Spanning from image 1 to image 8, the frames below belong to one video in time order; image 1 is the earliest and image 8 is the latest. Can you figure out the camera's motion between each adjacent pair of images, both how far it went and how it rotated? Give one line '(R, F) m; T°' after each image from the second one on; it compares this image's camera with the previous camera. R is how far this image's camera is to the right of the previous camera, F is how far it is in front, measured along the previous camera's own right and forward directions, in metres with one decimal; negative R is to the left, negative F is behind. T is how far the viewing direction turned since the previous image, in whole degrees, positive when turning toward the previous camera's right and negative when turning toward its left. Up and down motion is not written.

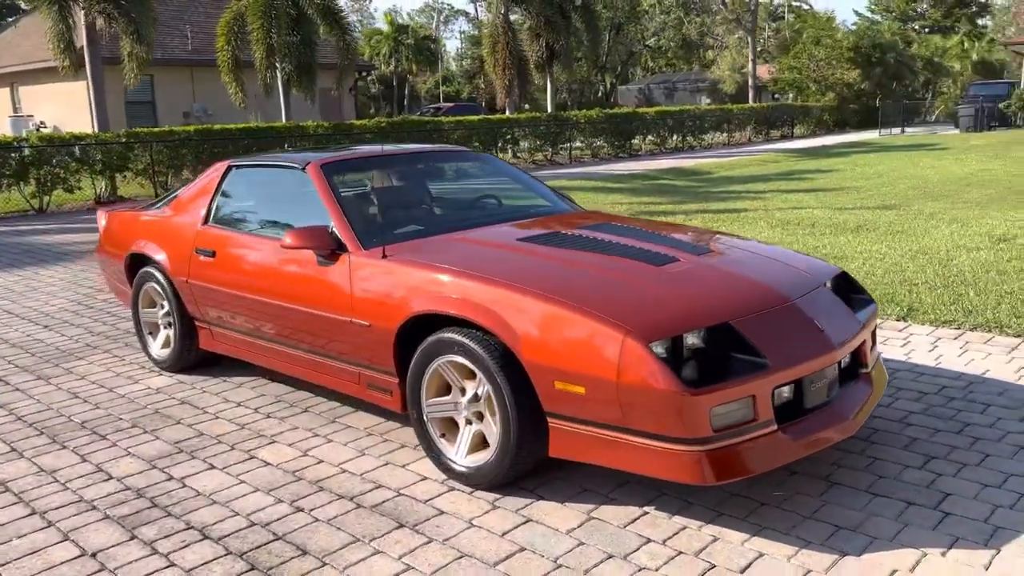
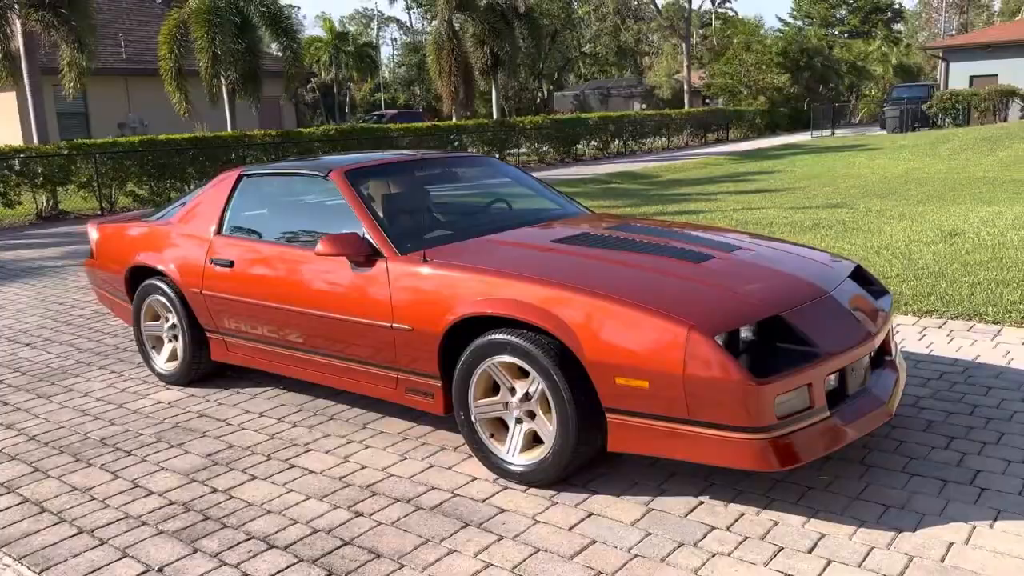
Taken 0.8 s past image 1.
(-0.5, -0.1) m; +4°
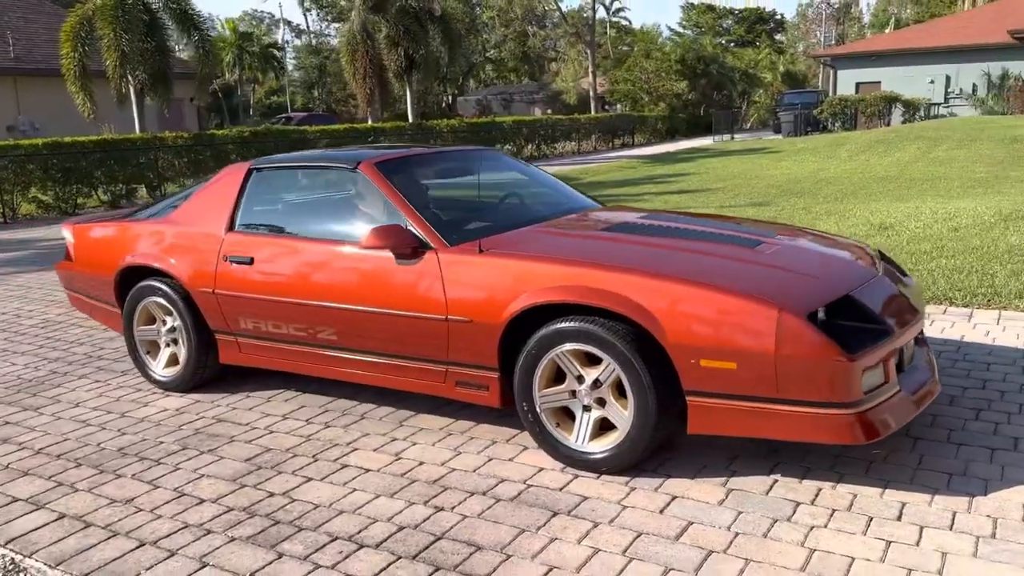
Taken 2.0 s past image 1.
(-0.7, +0.1) m; +7°
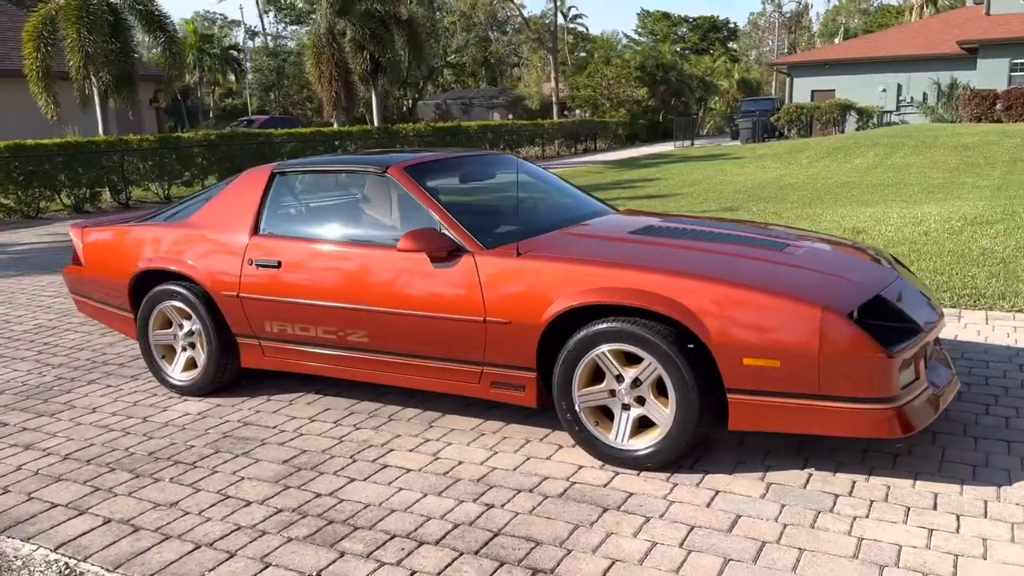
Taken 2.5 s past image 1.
(-0.4, -0.1) m; +3°
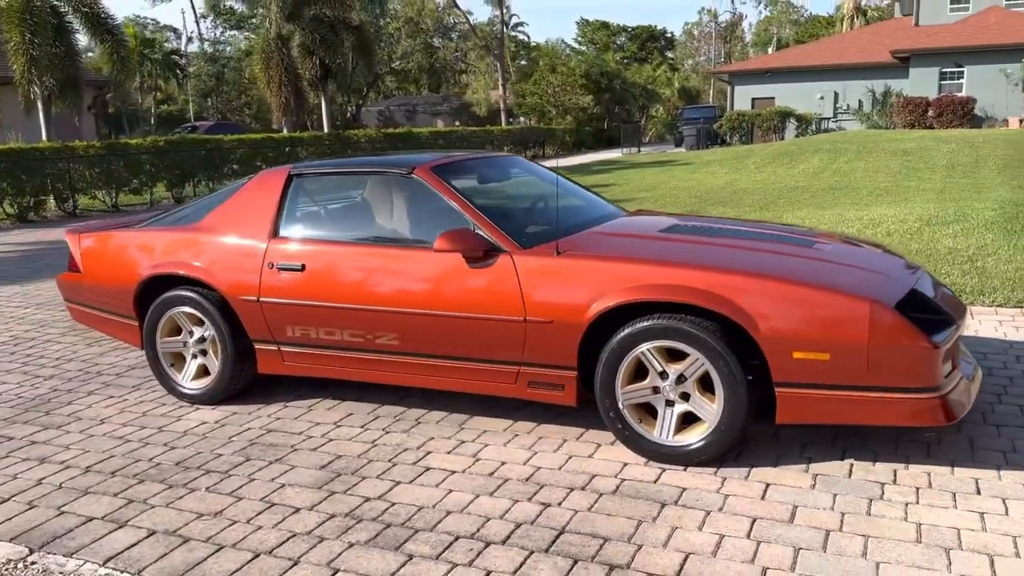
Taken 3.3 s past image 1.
(-0.5, 0.0) m; +4°
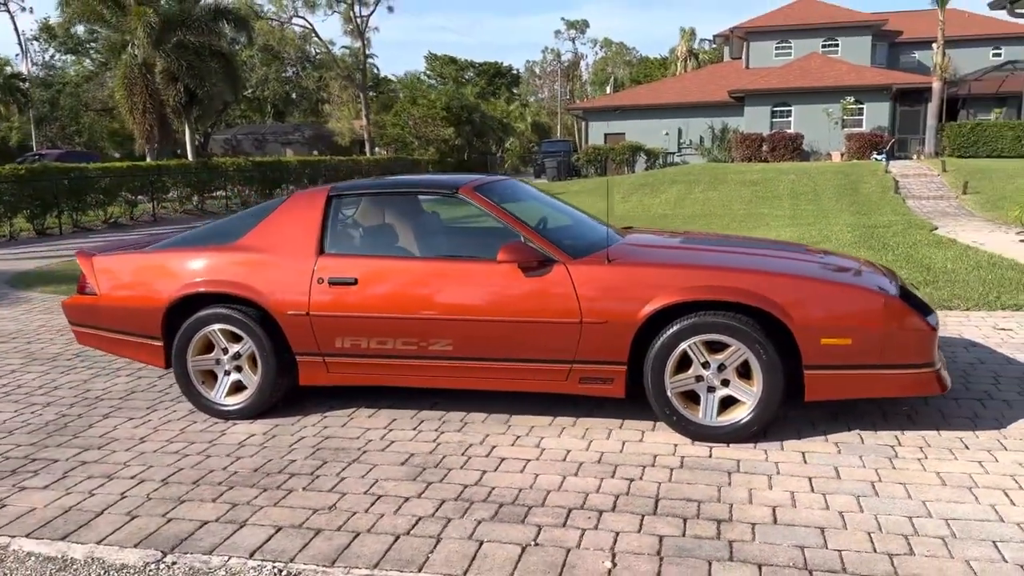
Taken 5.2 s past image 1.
(-1.1, -0.4) m; +10°
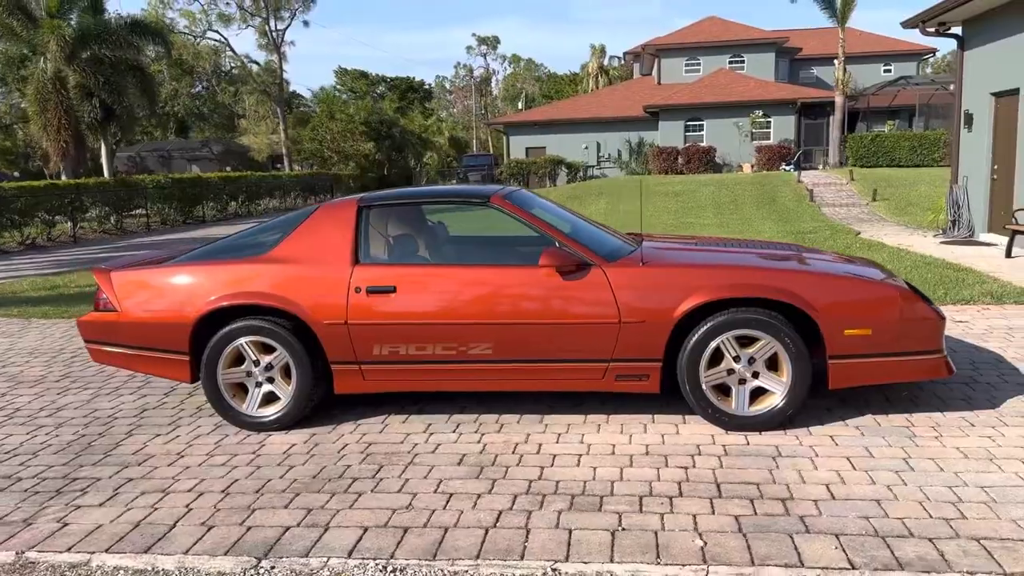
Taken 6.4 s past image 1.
(-0.7, -0.1) m; +6°
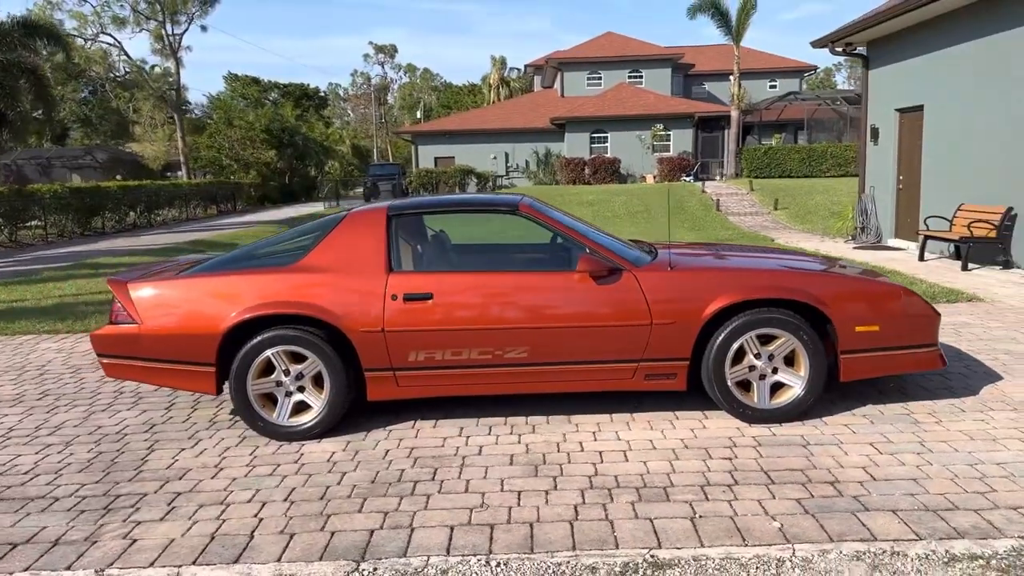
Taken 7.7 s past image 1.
(-0.8, -0.1) m; +7°
